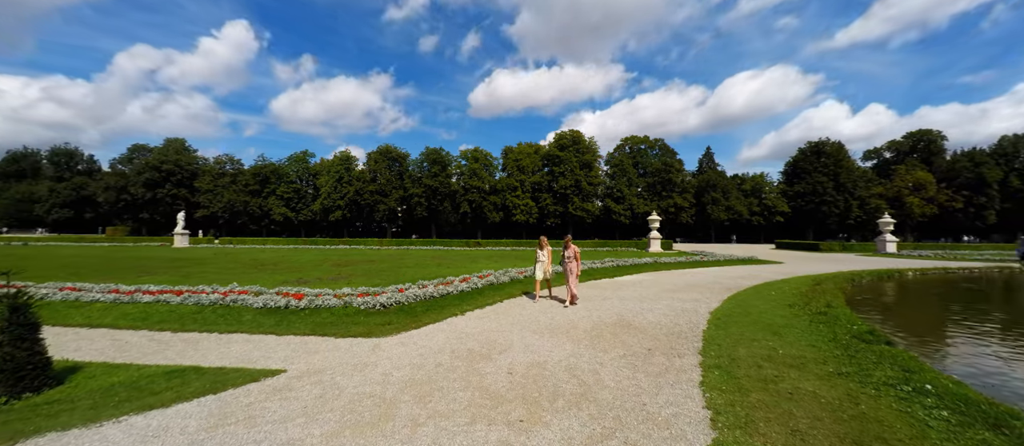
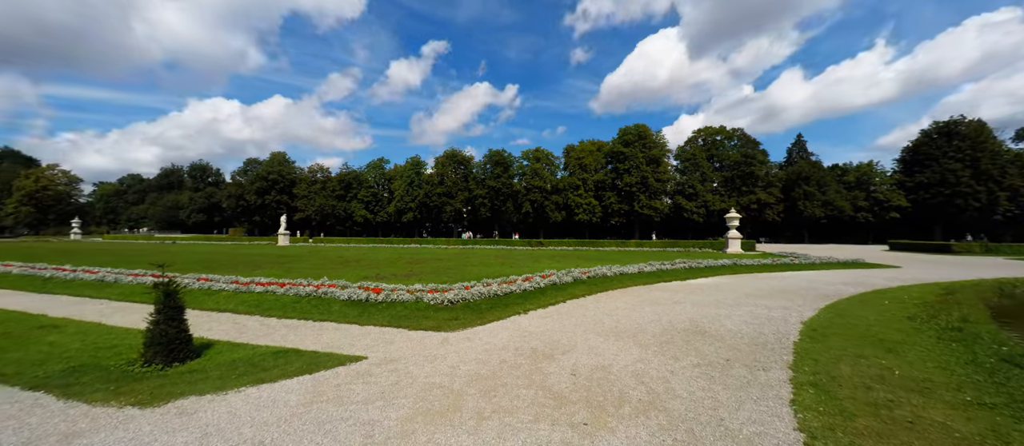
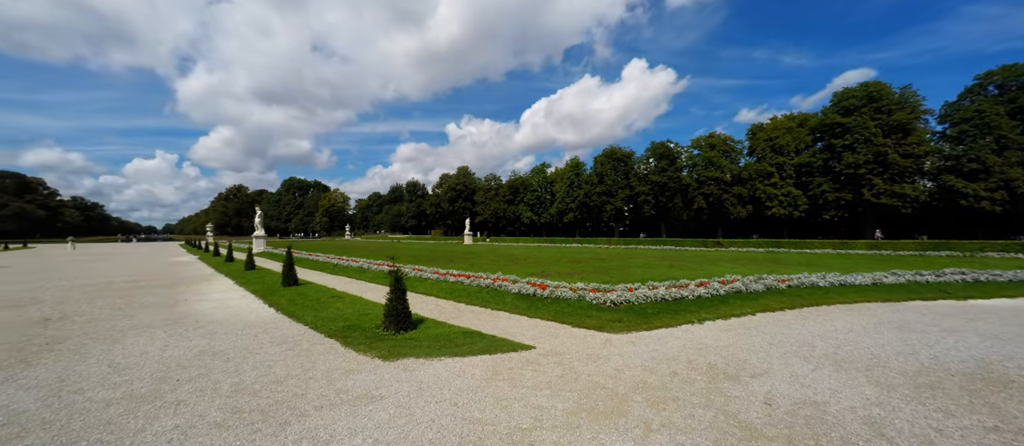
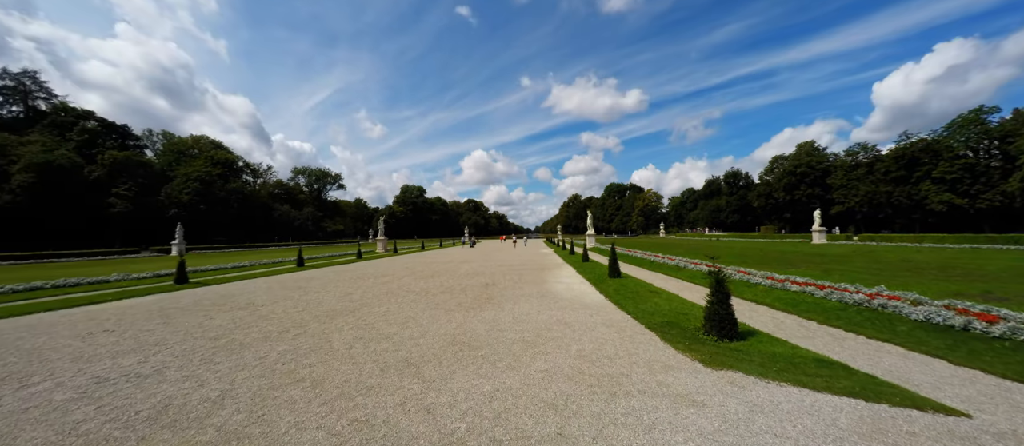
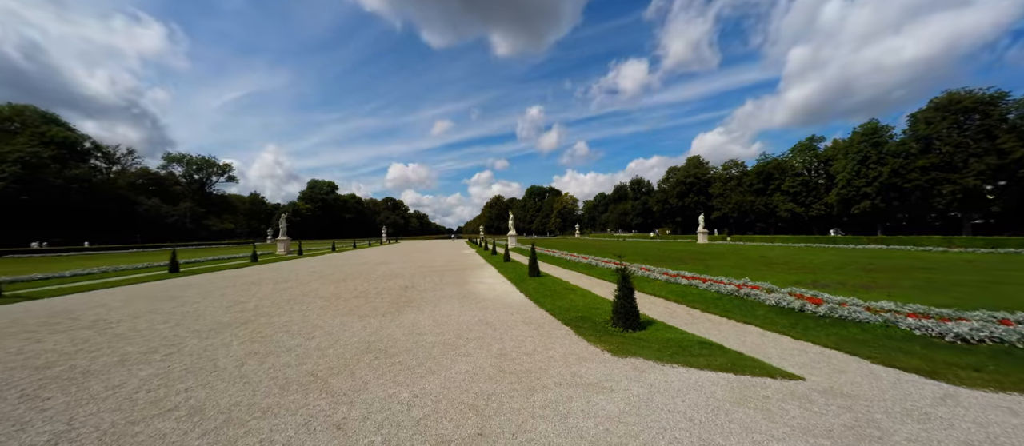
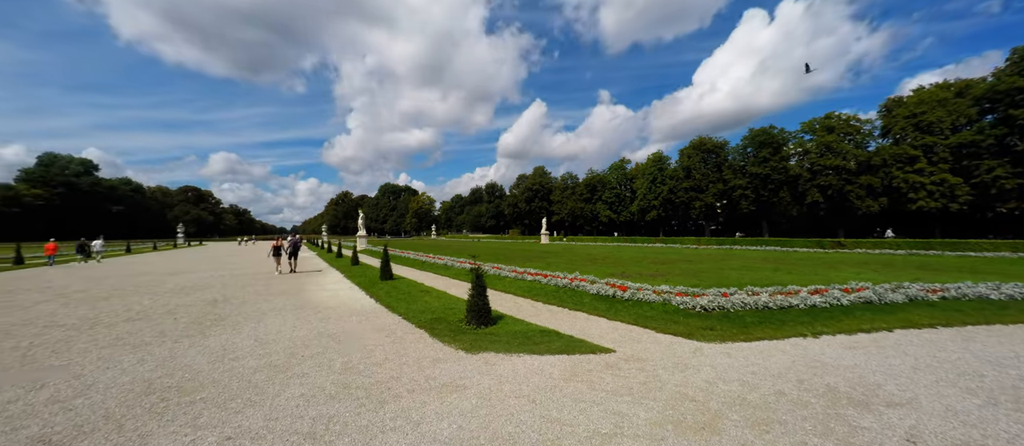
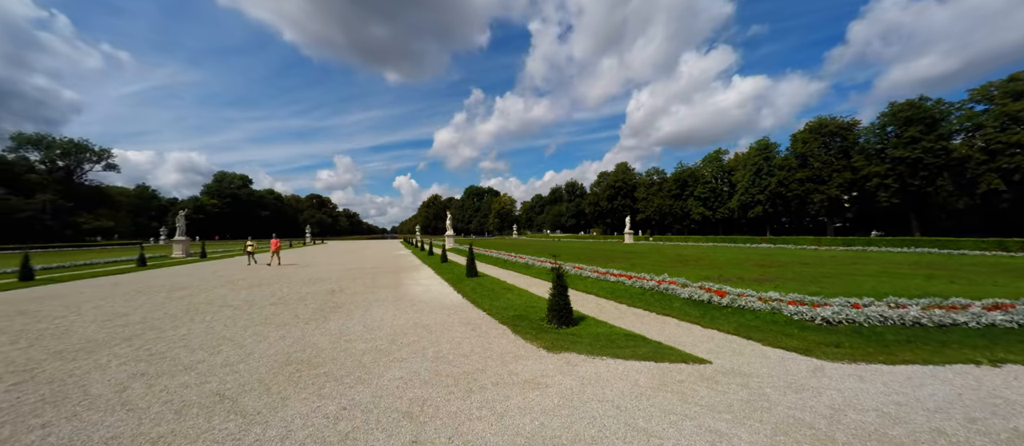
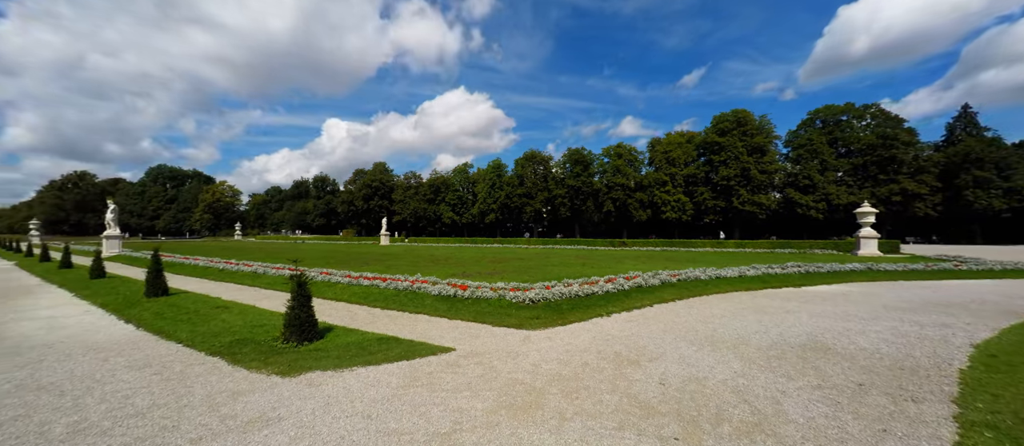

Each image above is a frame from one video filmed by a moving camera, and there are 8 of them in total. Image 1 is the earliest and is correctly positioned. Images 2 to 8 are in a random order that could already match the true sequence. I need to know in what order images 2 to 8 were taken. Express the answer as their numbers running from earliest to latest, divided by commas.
2, 8, 3, 6, 7, 5, 4
